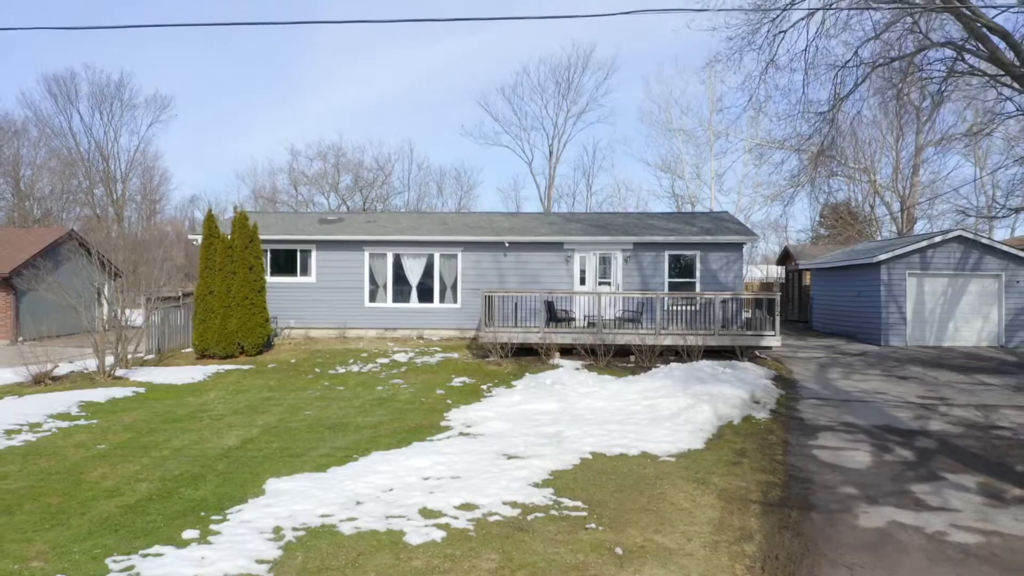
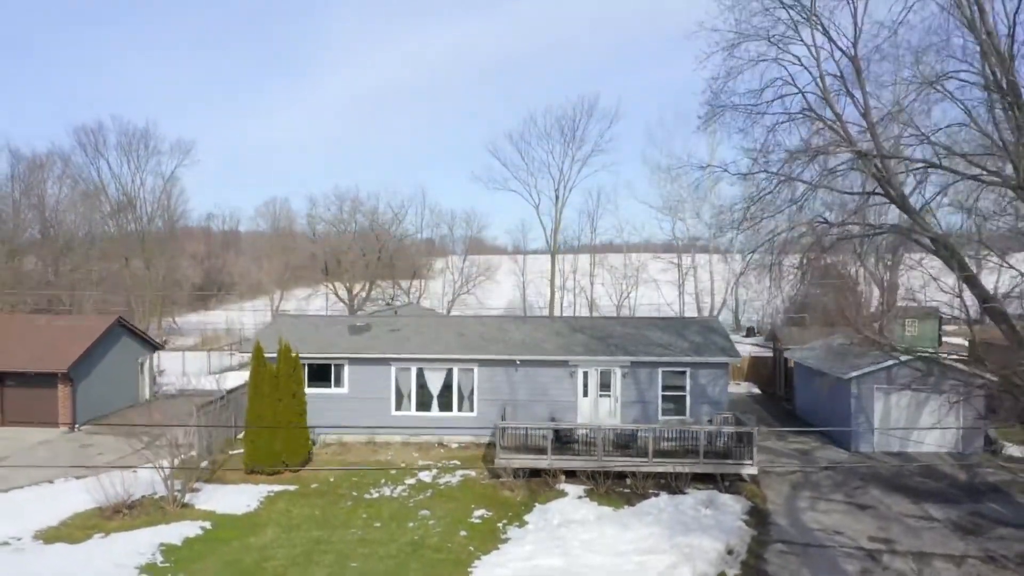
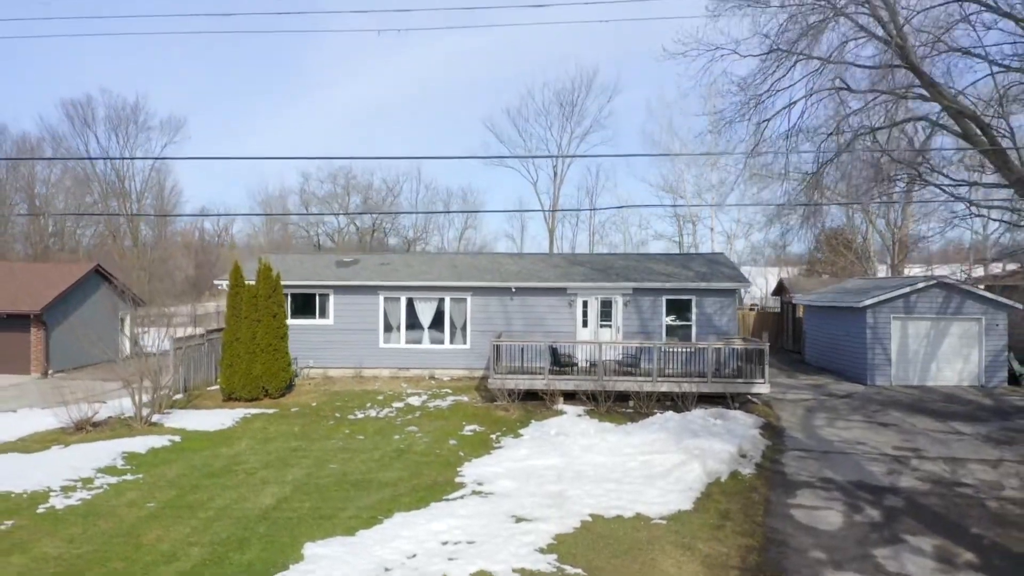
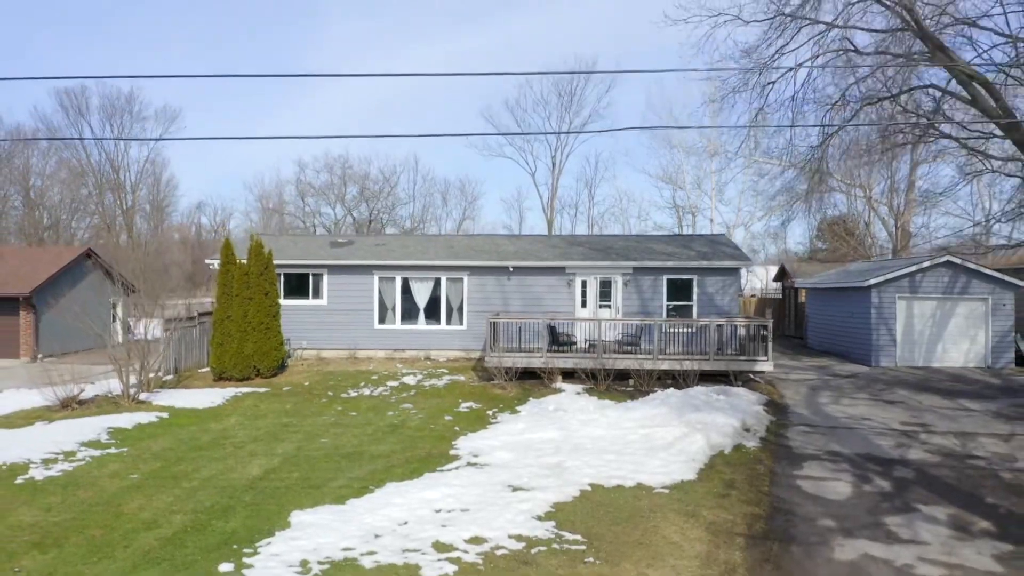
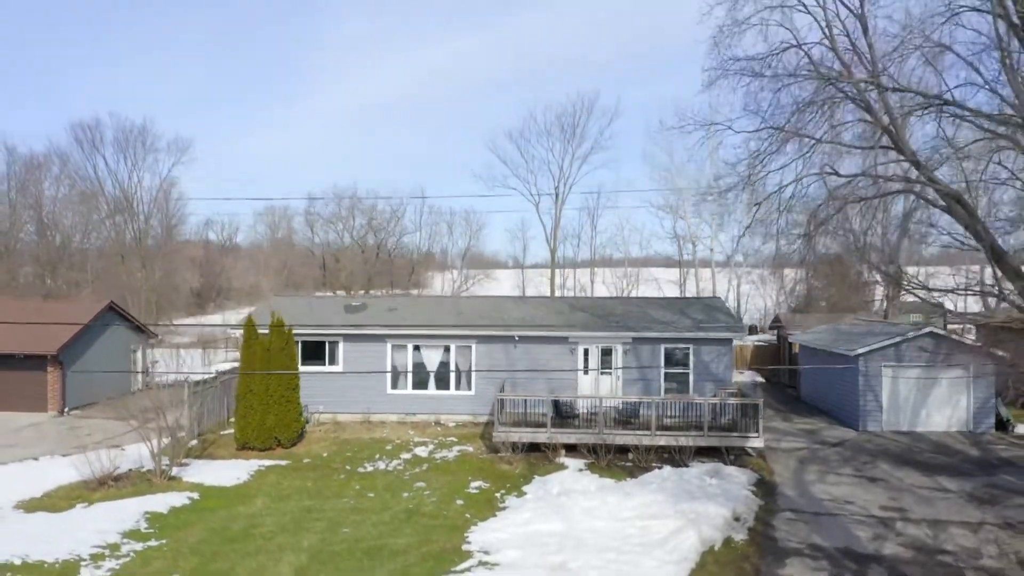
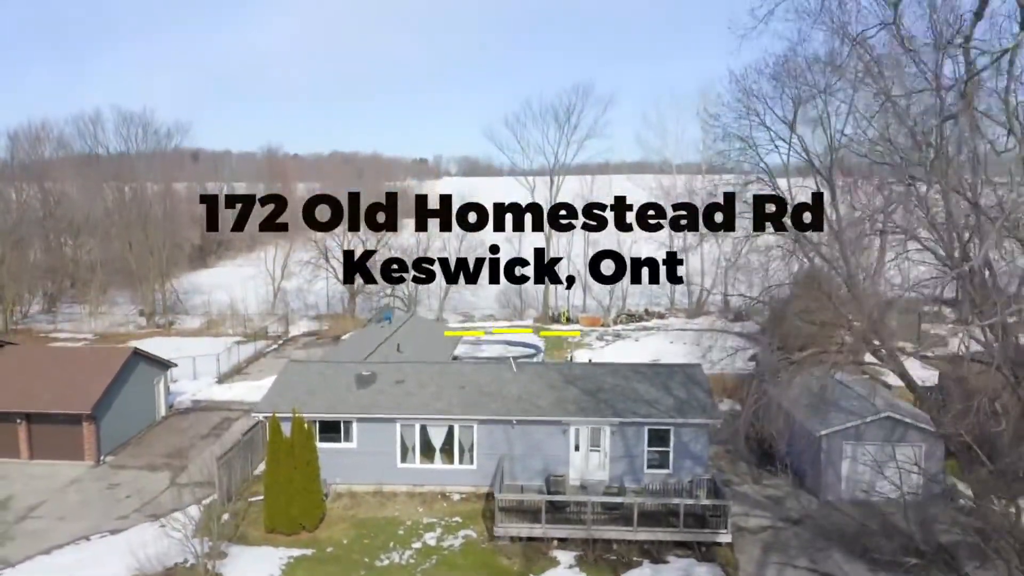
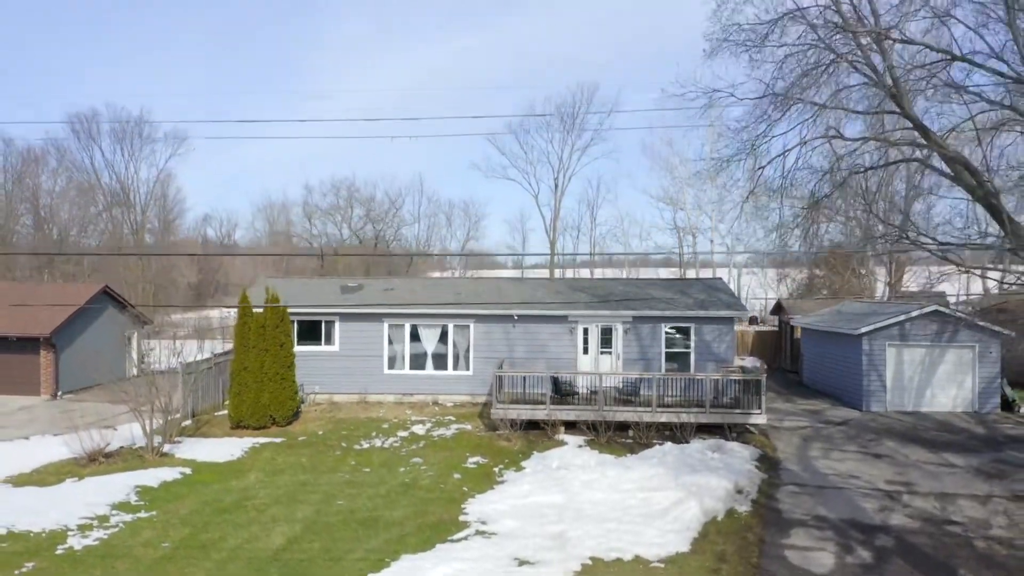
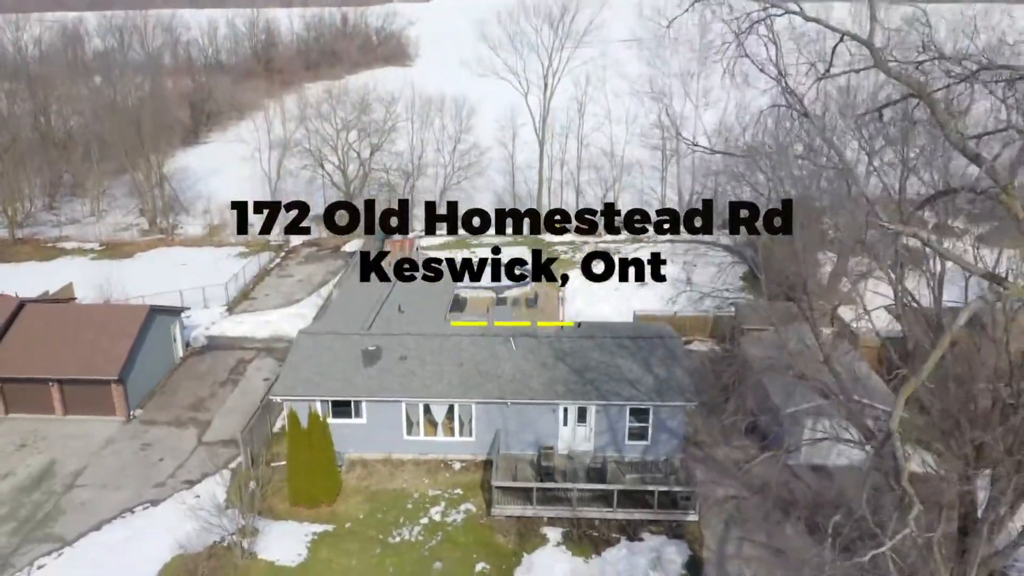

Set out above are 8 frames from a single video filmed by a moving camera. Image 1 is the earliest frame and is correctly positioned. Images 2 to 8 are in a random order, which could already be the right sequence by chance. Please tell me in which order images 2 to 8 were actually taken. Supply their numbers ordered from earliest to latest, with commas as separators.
4, 3, 7, 5, 2, 6, 8
